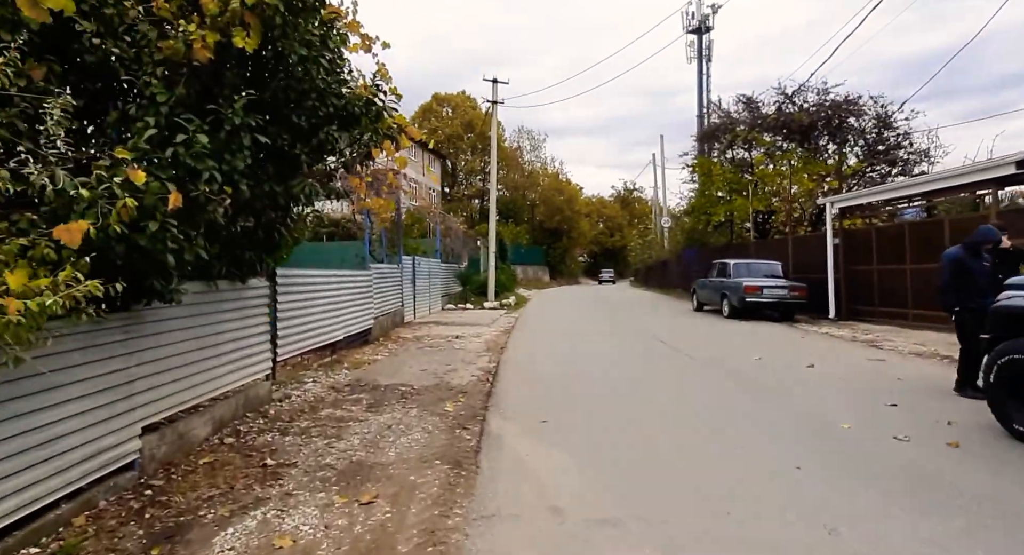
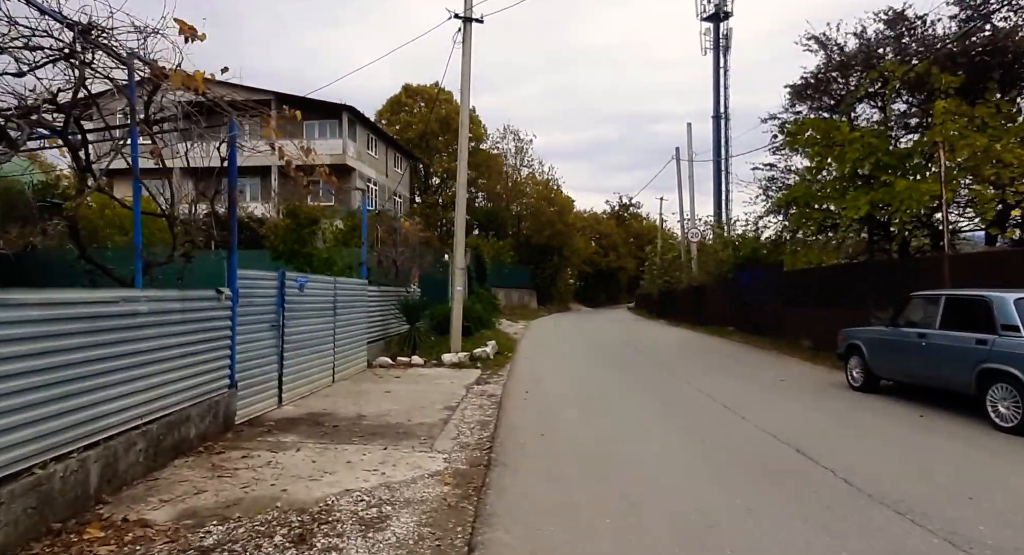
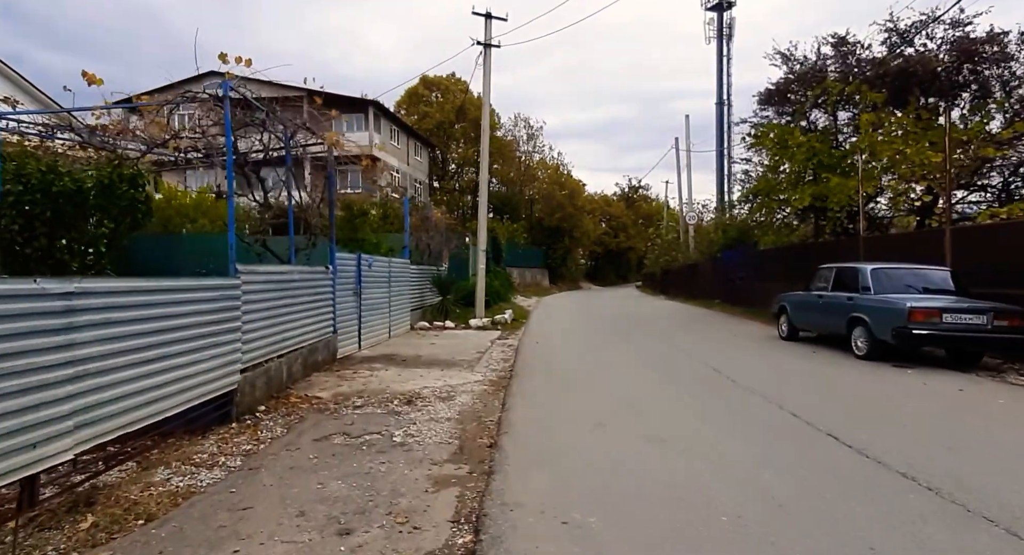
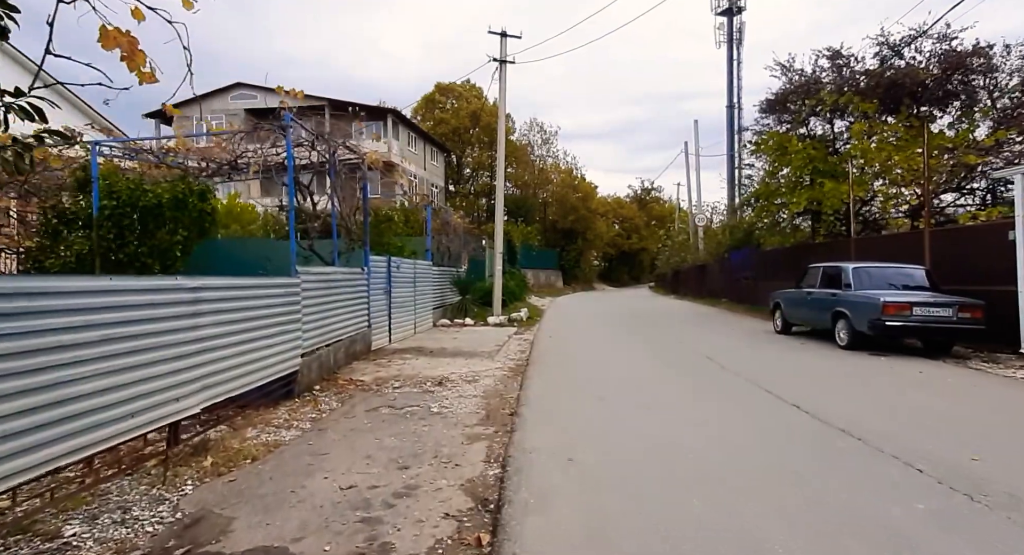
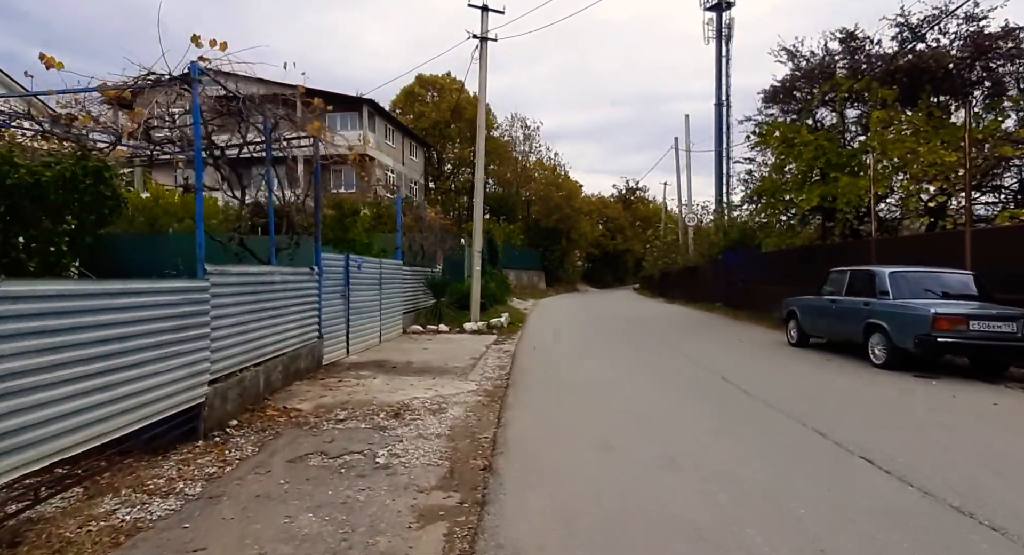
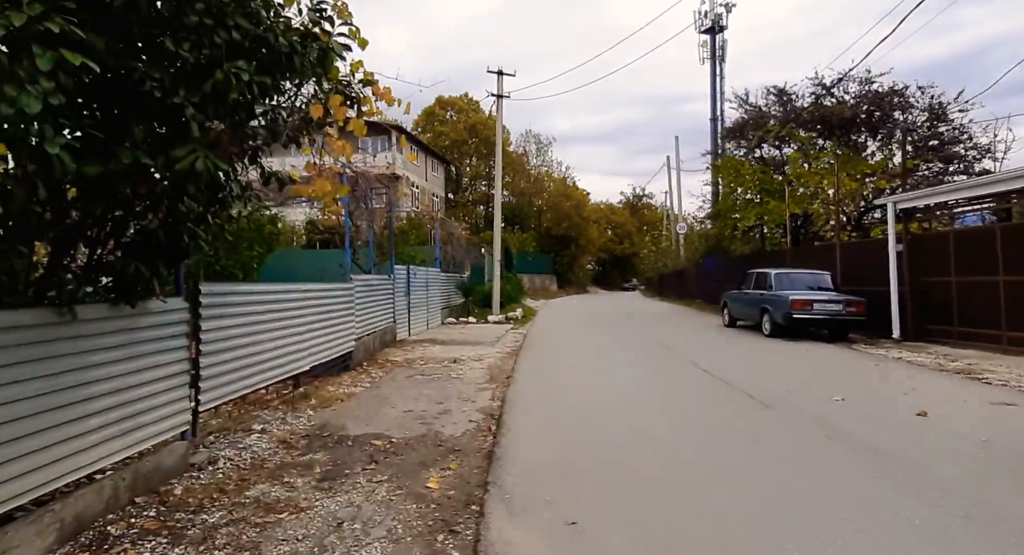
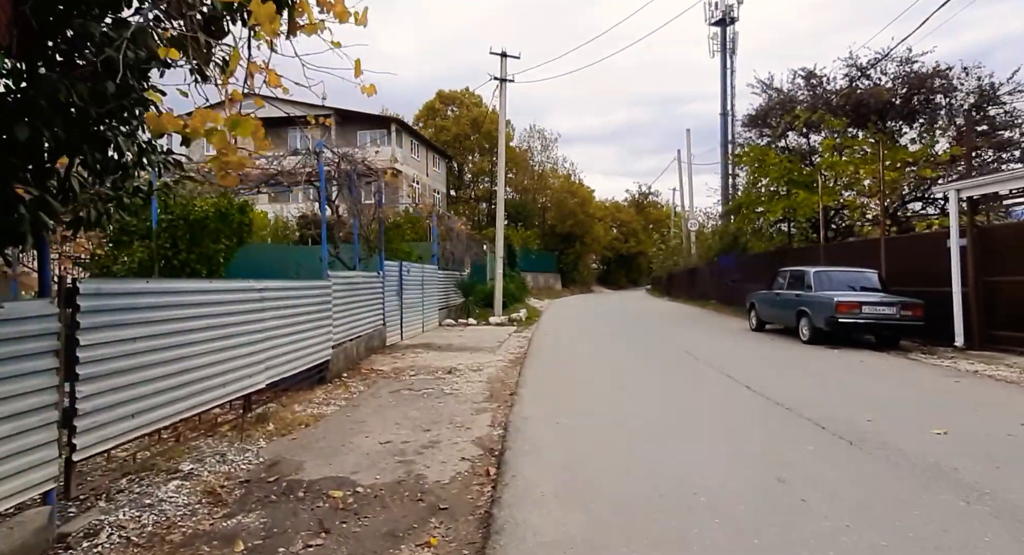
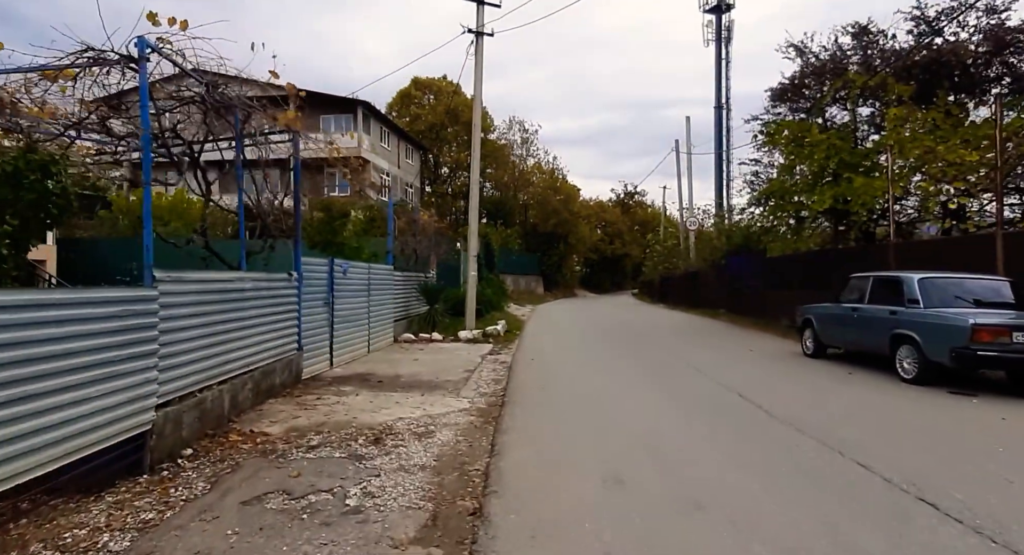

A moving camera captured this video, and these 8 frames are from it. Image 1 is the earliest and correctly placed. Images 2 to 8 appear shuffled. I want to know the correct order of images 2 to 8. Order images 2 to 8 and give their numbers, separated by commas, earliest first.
6, 7, 4, 3, 5, 8, 2
